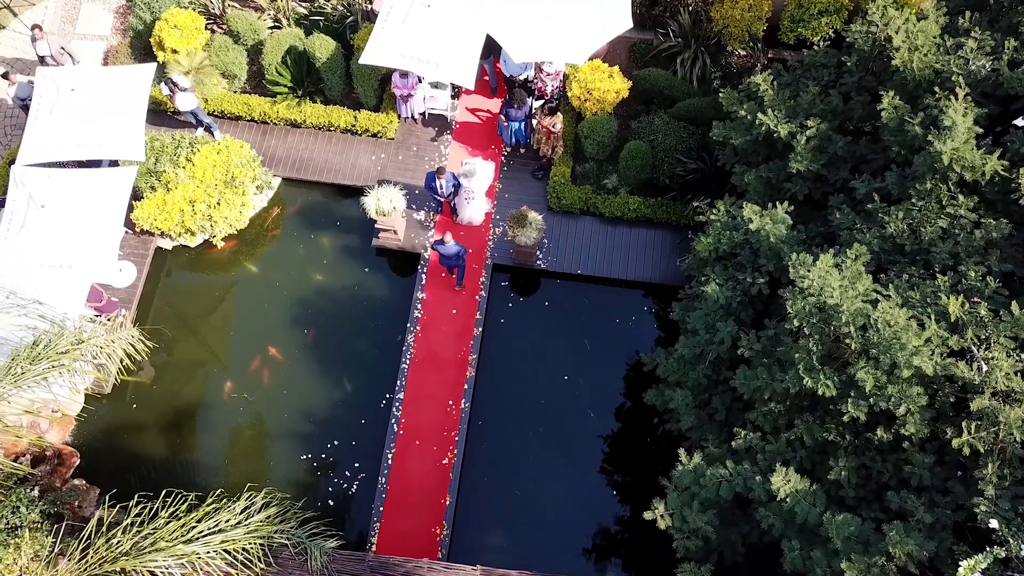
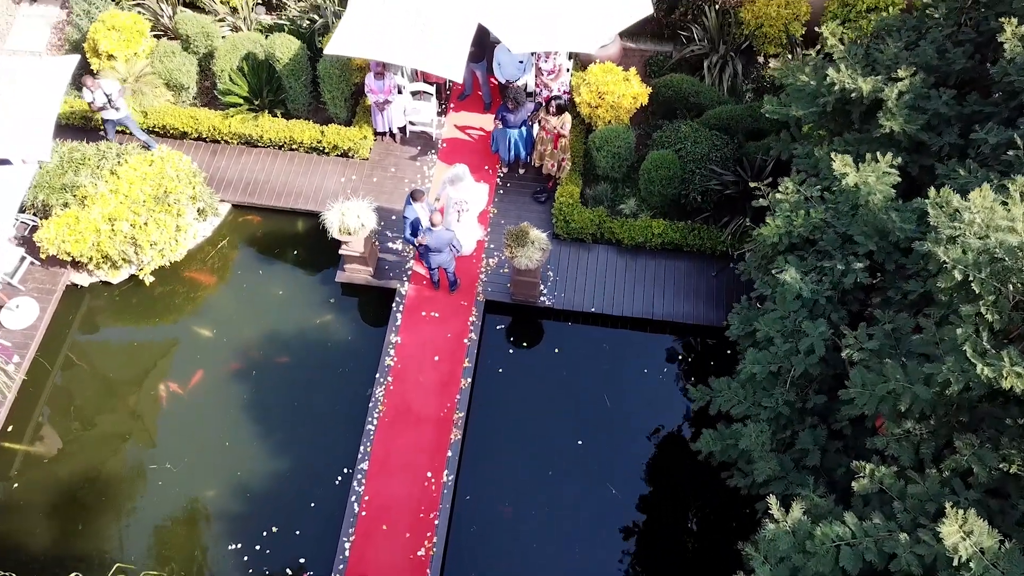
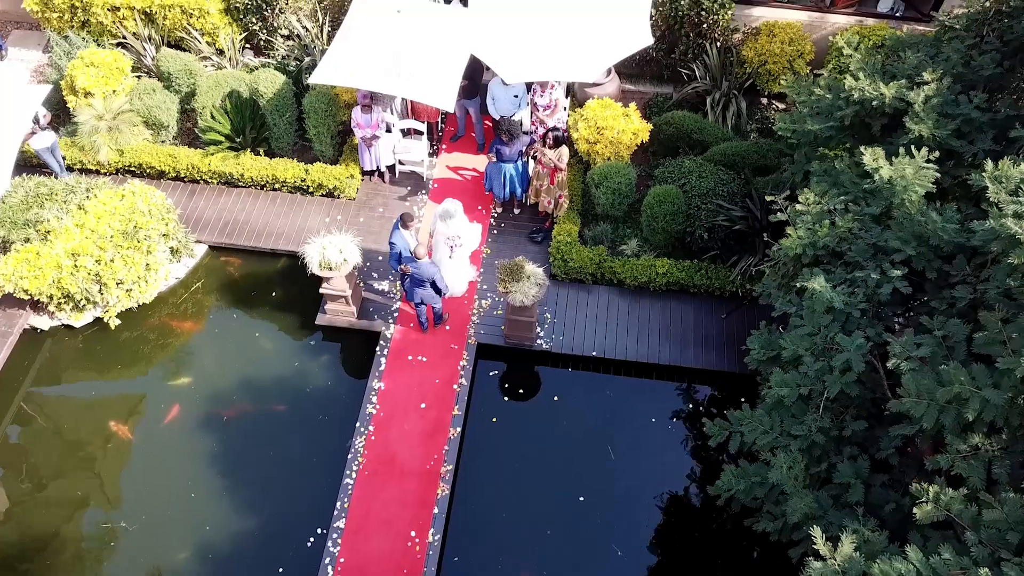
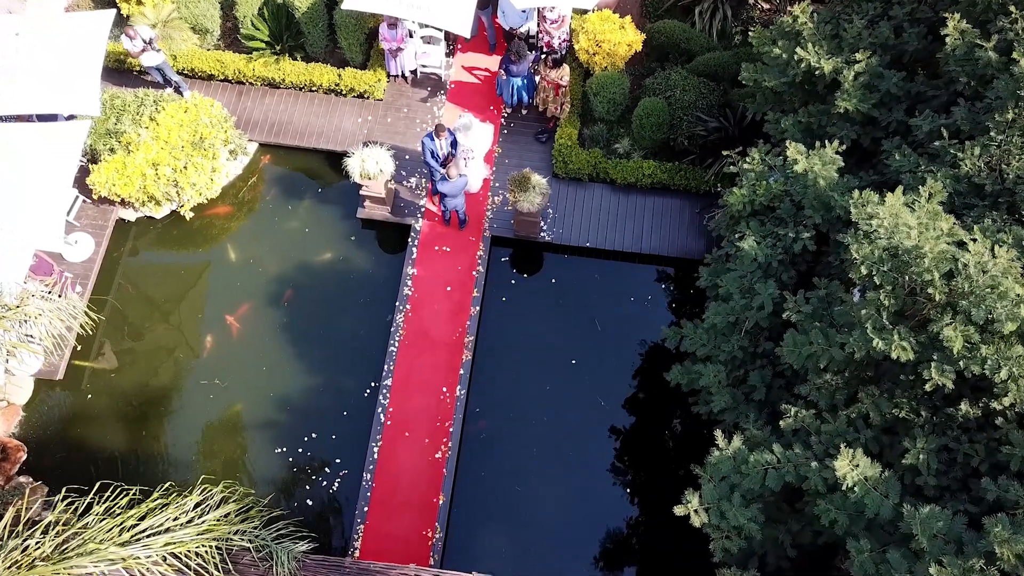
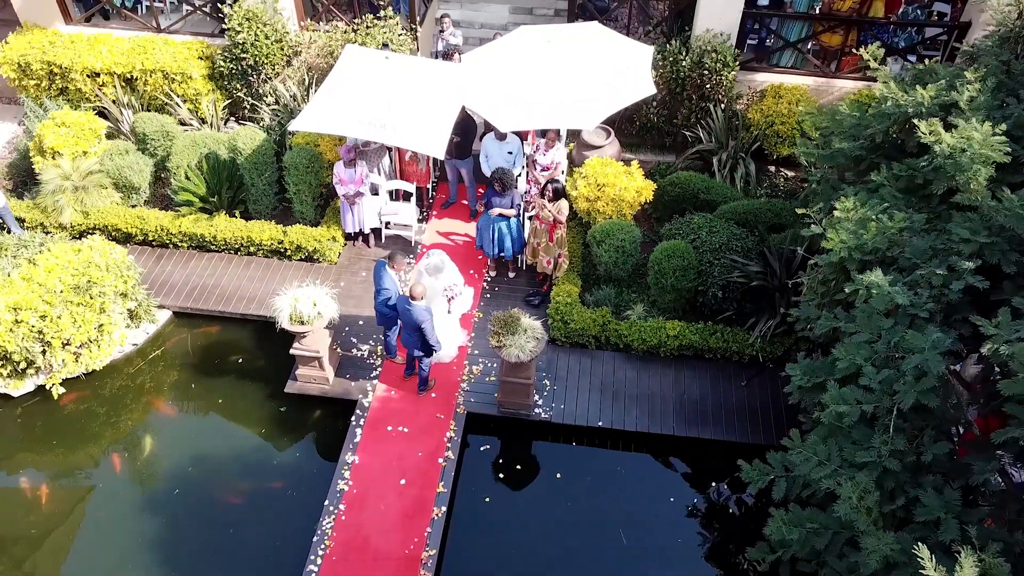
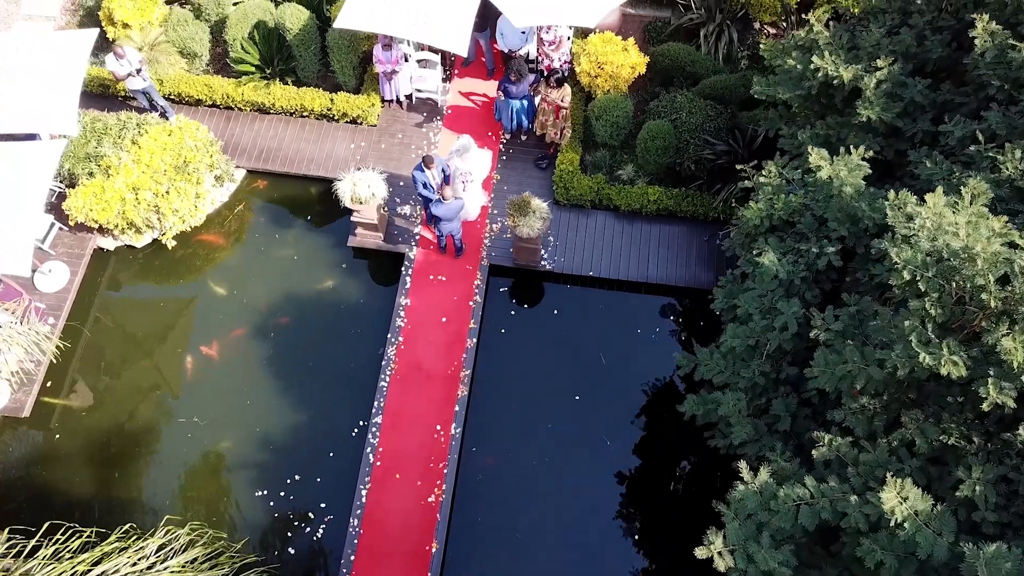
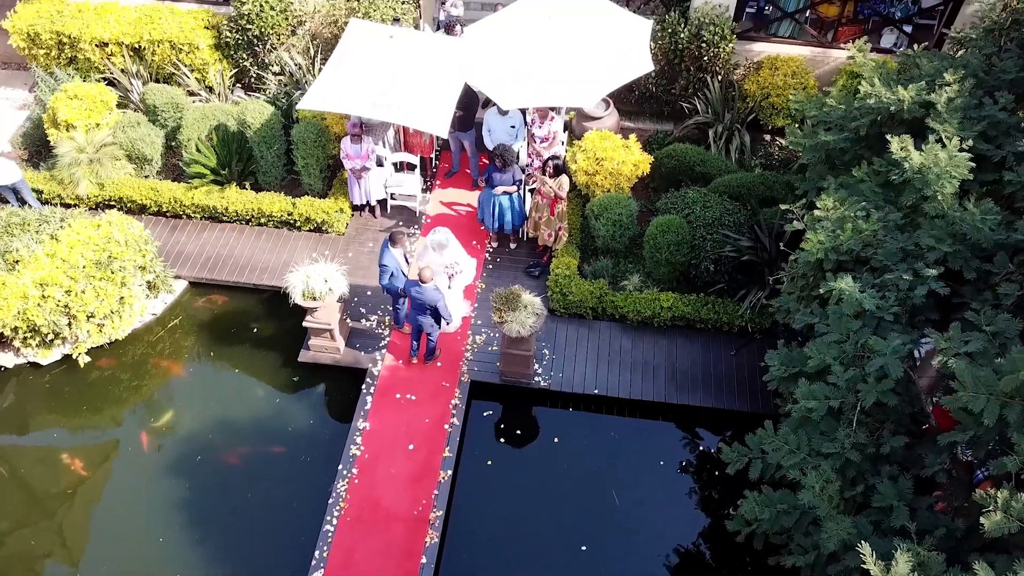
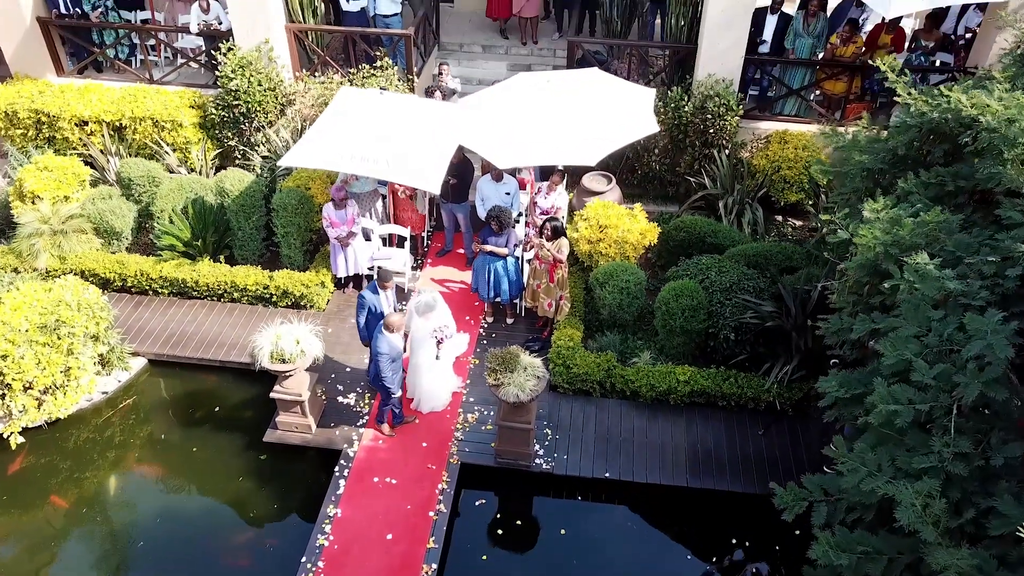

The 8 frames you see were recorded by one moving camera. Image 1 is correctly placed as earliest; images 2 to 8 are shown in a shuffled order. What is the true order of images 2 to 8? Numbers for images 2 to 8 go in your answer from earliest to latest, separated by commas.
4, 6, 2, 3, 7, 5, 8
